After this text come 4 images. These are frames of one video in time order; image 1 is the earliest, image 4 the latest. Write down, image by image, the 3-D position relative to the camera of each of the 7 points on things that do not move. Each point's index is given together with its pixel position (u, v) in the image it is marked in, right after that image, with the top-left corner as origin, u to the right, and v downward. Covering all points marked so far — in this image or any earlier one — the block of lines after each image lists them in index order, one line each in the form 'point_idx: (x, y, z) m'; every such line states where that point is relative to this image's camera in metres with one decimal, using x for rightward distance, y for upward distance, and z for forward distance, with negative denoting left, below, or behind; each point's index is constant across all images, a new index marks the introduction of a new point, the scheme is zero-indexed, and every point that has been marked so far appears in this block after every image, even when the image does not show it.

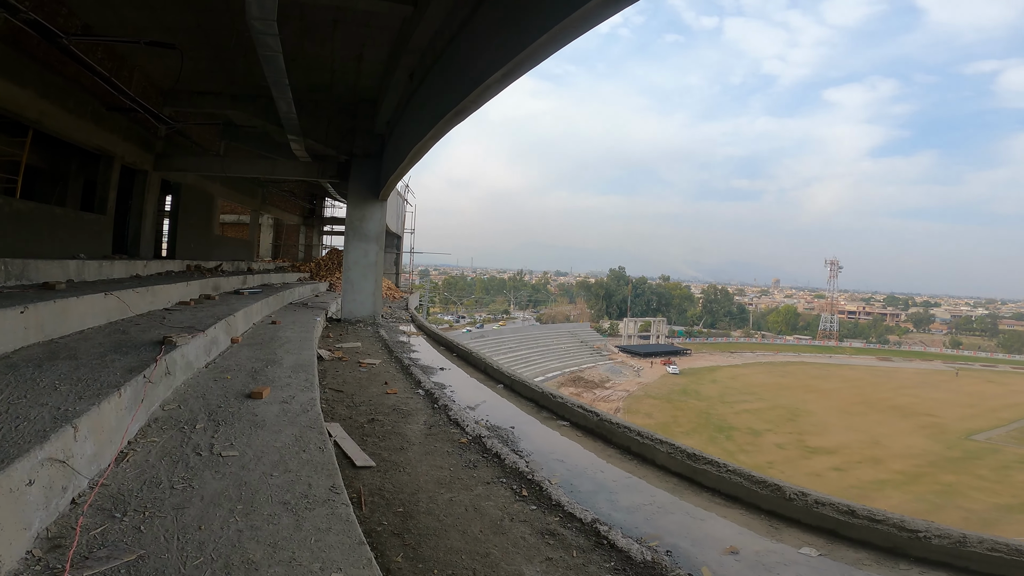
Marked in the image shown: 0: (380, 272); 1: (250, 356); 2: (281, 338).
0: (-2.2, +0.3, +8.1) m
1: (-2.0, -0.5, +3.7) m
2: (-2.2, -0.5, +4.7) m
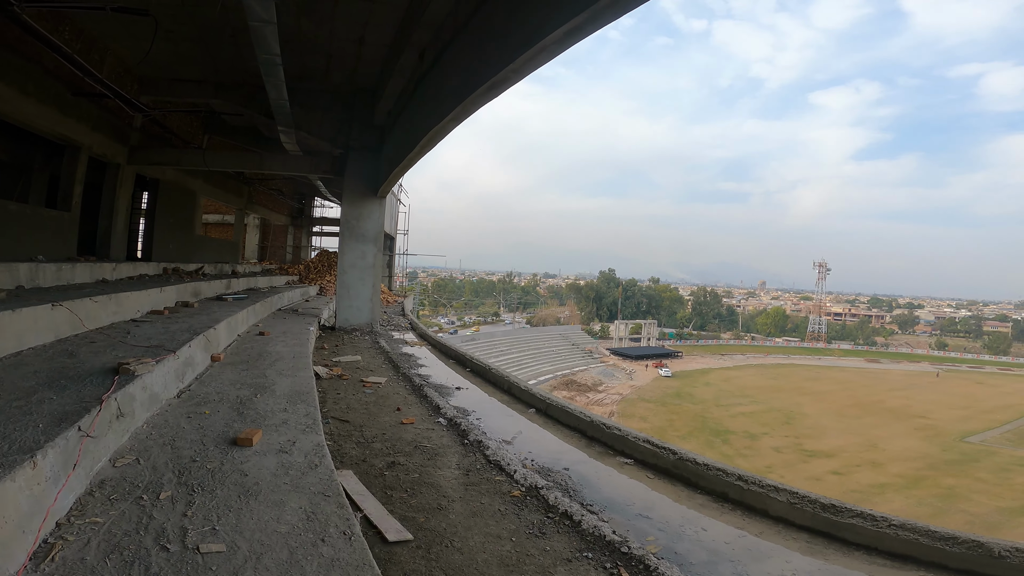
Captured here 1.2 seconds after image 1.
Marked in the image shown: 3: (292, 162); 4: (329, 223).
0: (-2.1, +0.2, +7.5) m
1: (-1.8, -0.6, +3.0) m
2: (-2.0, -0.5, +4.0) m
3: (-3.6, +2.1, +7.9) m
4: (-7.1, +2.5, +18.6) m
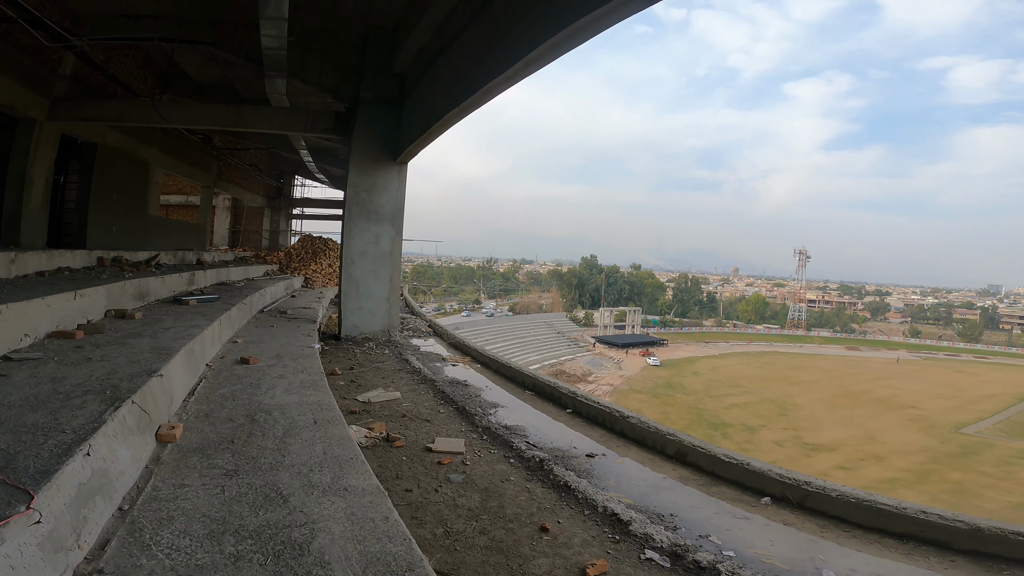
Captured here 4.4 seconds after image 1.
0: (-1.4, +0.2, +5.8) m
1: (-0.9, -0.6, +1.4) m
2: (-1.1, -0.6, +2.3) m
3: (-2.9, +2.1, +6.1) m
4: (-7.0, +2.9, +16.6) m
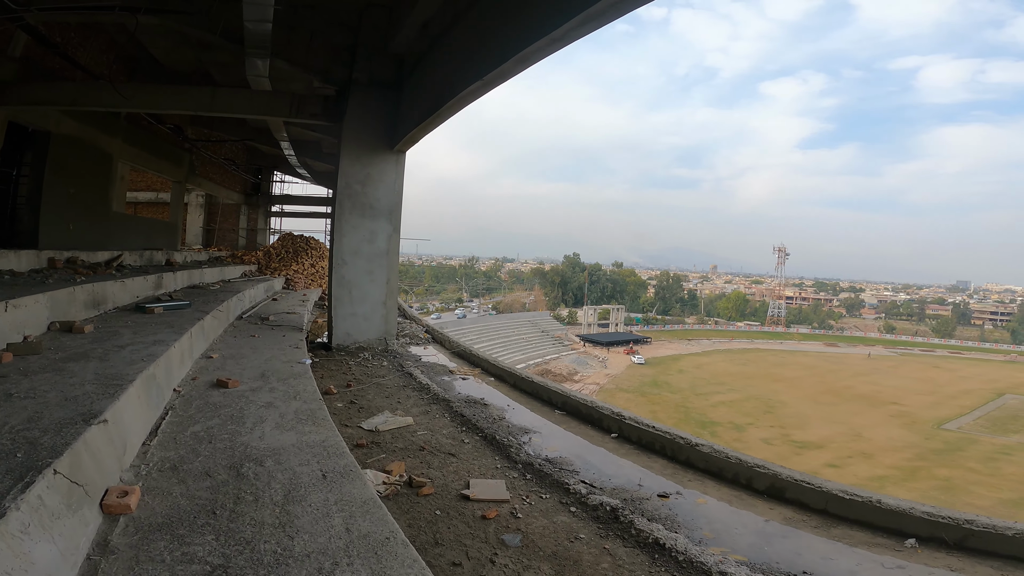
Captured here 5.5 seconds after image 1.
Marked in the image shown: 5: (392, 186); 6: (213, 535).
0: (-1.3, +0.2, +5.2) m
1: (-0.6, -0.7, +0.8) m
2: (-0.9, -0.6, +1.8) m
3: (-2.9, +2.1, +5.4) m
4: (-7.3, +2.8, +15.8) m
5: (-1.3, +1.1, +5.1) m
6: (-0.8, -0.7, +1.2) m
